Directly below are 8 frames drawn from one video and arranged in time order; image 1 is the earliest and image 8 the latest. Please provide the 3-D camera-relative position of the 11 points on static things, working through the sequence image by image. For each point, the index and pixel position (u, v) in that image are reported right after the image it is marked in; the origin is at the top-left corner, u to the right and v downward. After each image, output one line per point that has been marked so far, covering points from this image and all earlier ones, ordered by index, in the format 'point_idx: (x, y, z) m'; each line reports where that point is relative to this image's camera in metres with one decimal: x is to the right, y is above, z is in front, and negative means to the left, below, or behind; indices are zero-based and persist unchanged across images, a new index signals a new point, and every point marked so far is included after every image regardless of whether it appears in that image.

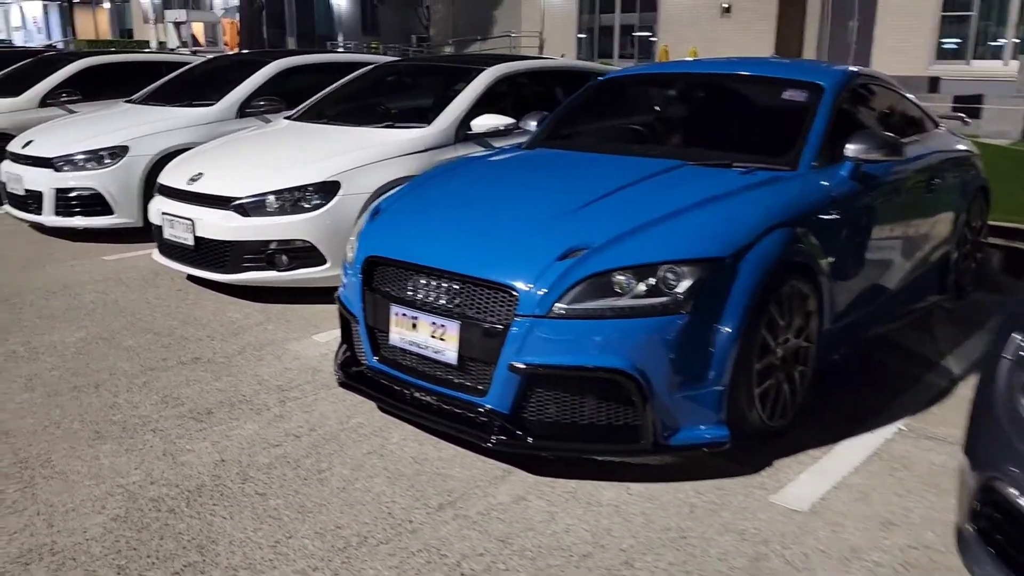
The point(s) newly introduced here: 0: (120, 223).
0: (-3.3, +0.5, +7.1) m
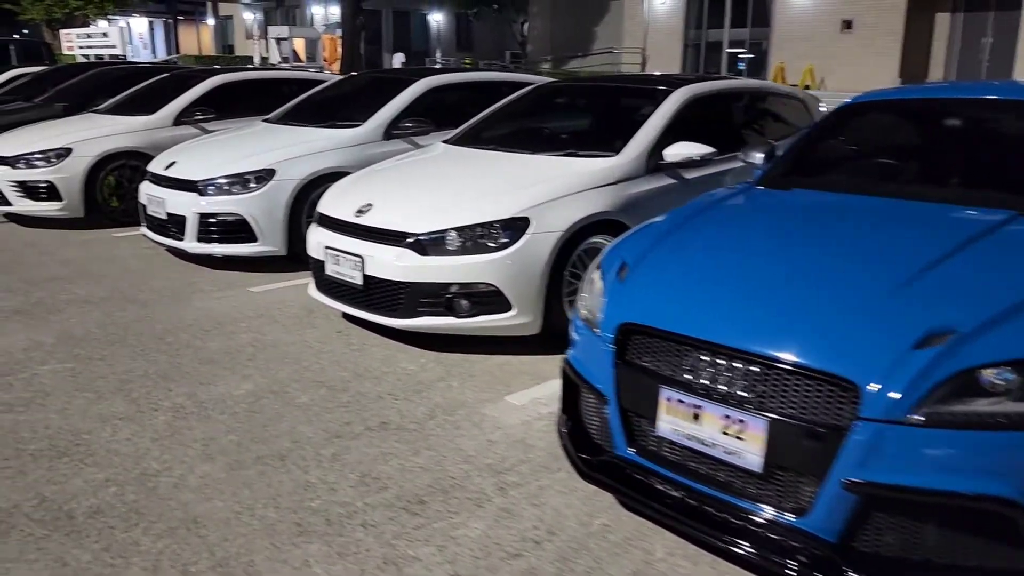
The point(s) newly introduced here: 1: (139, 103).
0: (-2.0, +0.3, +6.6) m
1: (-4.3, +2.1, +9.5) m
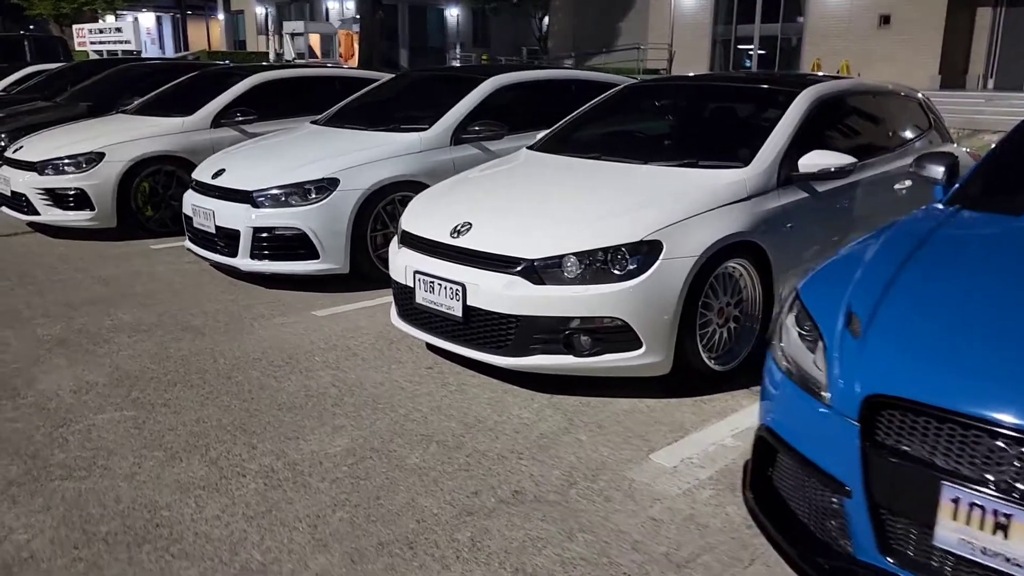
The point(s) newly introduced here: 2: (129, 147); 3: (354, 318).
0: (-1.3, +0.1, +6.0) m
1: (-3.6, +2.0, +8.8) m
2: (-3.5, +1.3, +7.6) m
3: (-1.0, -0.2, +5.5) m
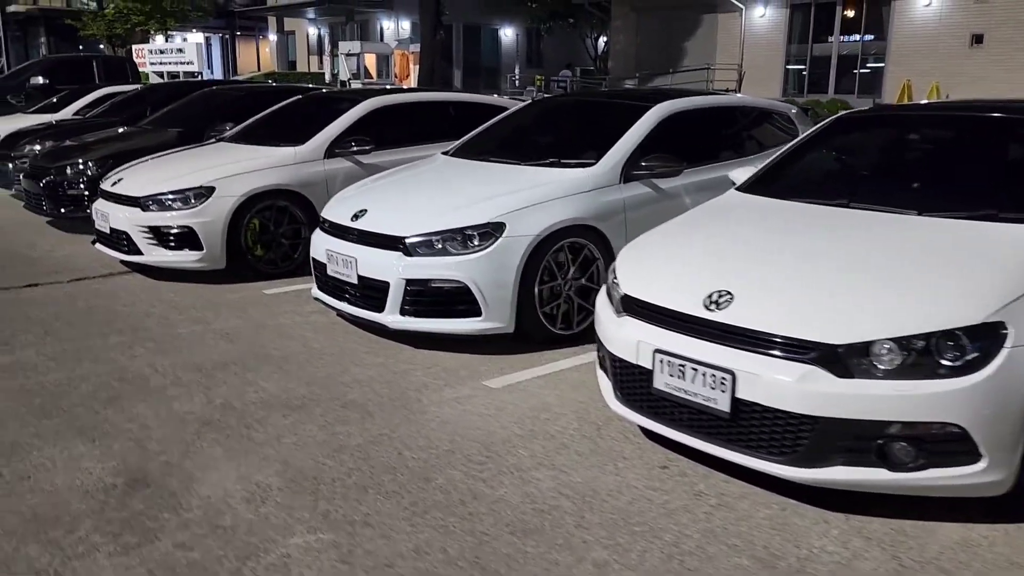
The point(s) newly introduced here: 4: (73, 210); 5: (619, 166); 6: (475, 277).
0: (-0.2, -0.2, +5.2) m
1: (-2.3, +1.5, +8.1) m
2: (-2.3, +0.9, +6.9) m
3: (+0.1, -0.6, +4.6) m
4: (-4.7, +0.8, +9.0) m
5: (+0.7, +0.8, +5.7) m
6: (-0.2, +0.1, +5.0) m
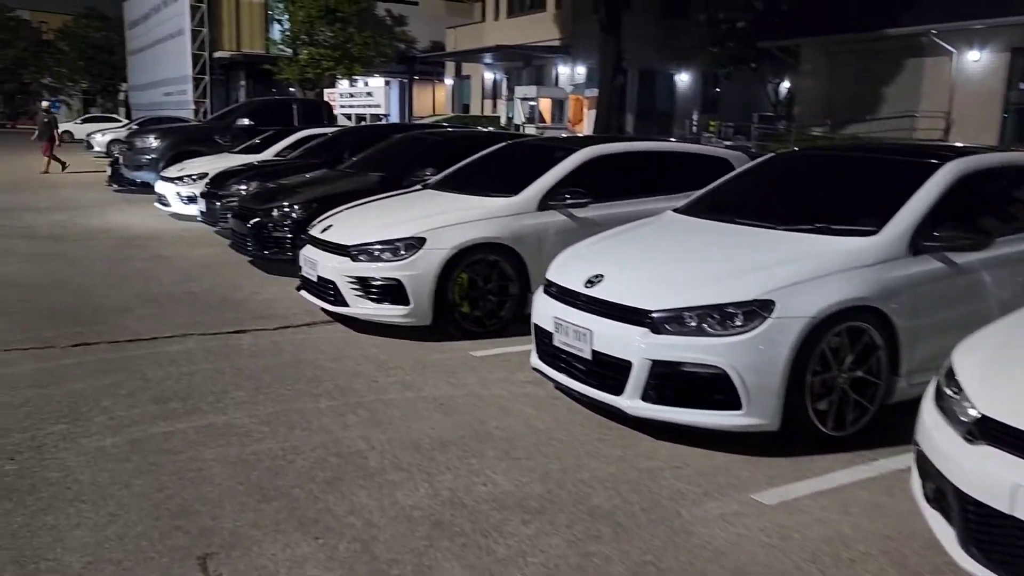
0: (+1.2, -0.7, +4.3) m
1: (-0.3, +1.0, +7.7) m
2: (-0.5, +0.4, +6.5) m
3: (+1.4, -1.0, +3.7) m
4: (-2.5, +0.4, +8.9) m
5: (+2.2, +0.3, +4.8) m
6: (+1.1, -0.4, +4.3) m
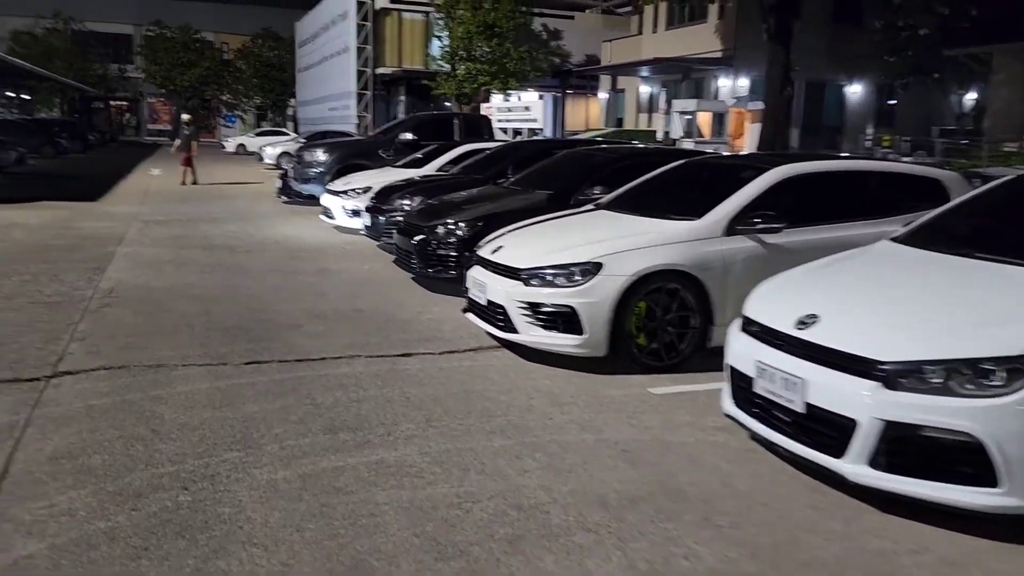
0: (+2.1, -0.9, +3.6) m
1: (+1.3, +0.8, +7.2) m
2: (+0.9, +0.2, +6.0) m
3: (+2.2, -1.2, +3.0) m
4: (-0.8, +0.2, +8.8) m
5: (+3.2, 0.0, +3.8) m
6: (+2.0, -0.6, +3.5) m
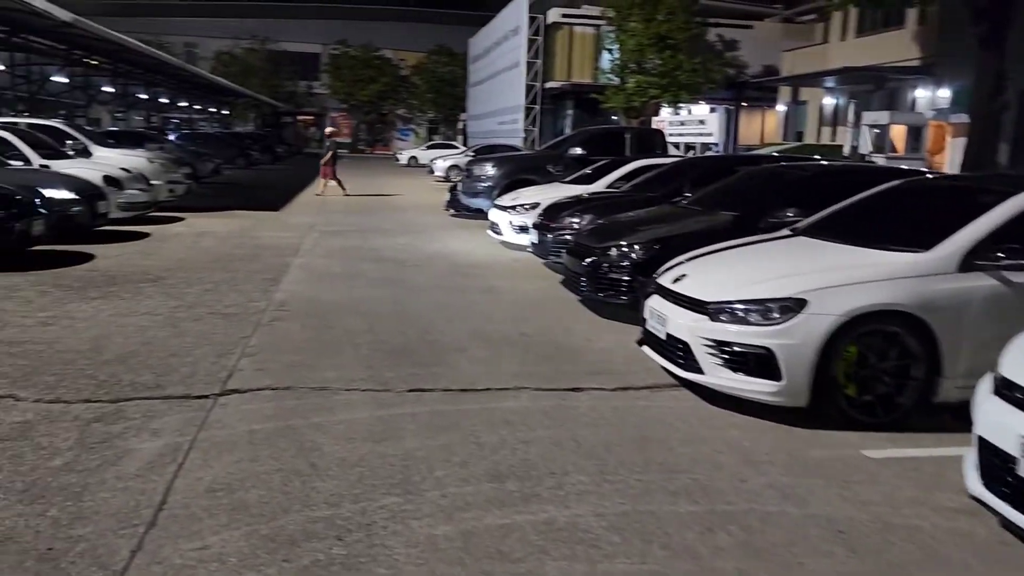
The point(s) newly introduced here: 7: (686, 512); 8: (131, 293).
0: (+2.8, -1.2, +2.6) m
1: (+2.7, +0.5, +6.3) m
2: (+2.1, 0.0, +5.2) m
3: (+2.7, -1.5, +1.9) m
4: (+1.0, -0.1, +8.2) m
5: (+4.0, -0.3, +2.6) m
6: (+2.7, -0.9, +2.5) m
7: (+0.8, -1.1, +4.0) m
8: (-3.8, -0.1, +8.3) m
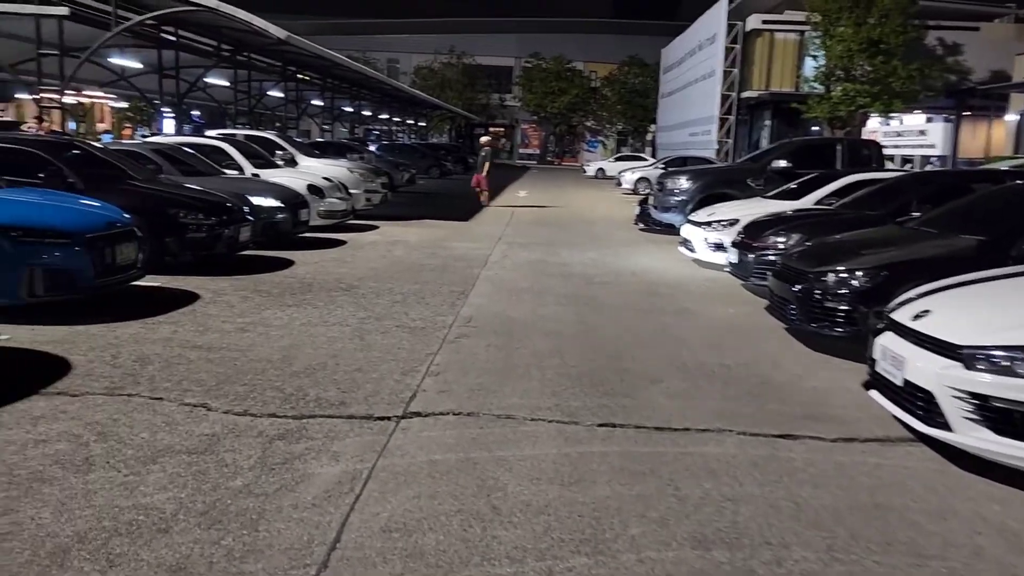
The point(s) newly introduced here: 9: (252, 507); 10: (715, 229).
0: (+3.3, -1.4, +1.4) m
1: (+4.0, +0.2, +5.0) m
2: (+3.2, -0.3, +4.1) m
3: (+3.0, -1.7, +0.8) m
4: (+2.7, -0.3, +7.3) m
5: (+4.5, -0.5, +1.2) m
6: (+3.2, -1.1, +1.3) m
7: (+1.7, -1.3, +3.2) m
8: (-1.9, -0.1, +8.4) m
9: (-1.2, -1.0, +3.7) m
10: (+2.9, +0.8, +11.9) m
